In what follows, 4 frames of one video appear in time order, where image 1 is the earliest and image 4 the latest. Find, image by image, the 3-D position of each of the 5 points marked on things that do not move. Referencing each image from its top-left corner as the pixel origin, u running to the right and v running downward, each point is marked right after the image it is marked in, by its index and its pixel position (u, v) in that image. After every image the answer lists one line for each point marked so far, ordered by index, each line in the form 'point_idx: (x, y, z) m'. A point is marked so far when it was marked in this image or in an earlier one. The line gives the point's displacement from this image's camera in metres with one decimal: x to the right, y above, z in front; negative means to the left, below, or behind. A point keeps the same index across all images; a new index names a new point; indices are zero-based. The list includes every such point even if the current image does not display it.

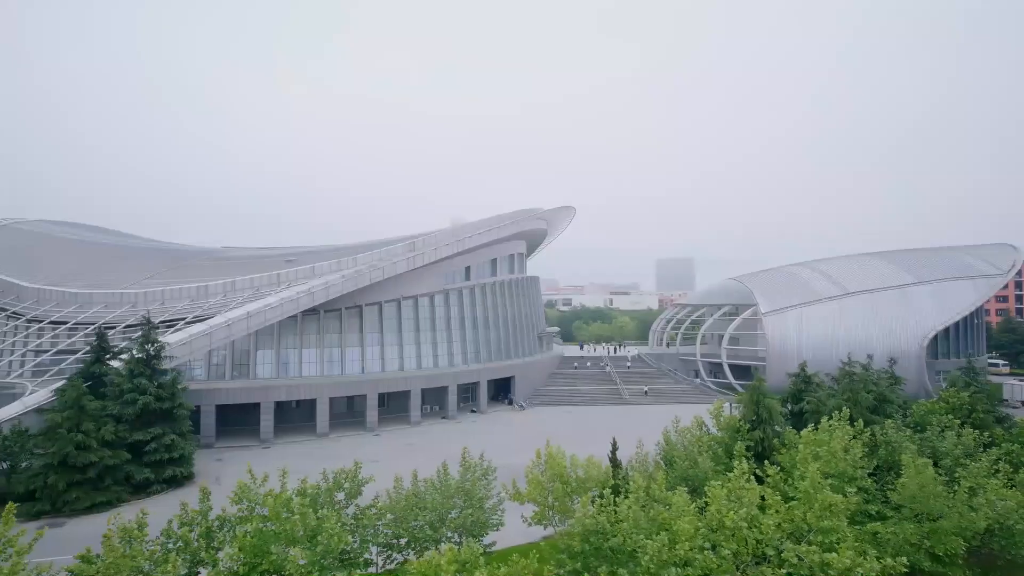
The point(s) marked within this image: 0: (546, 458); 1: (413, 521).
0: (+0.6, -2.8, +9.8) m
1: (-1.5, -3.5, +8.7) m
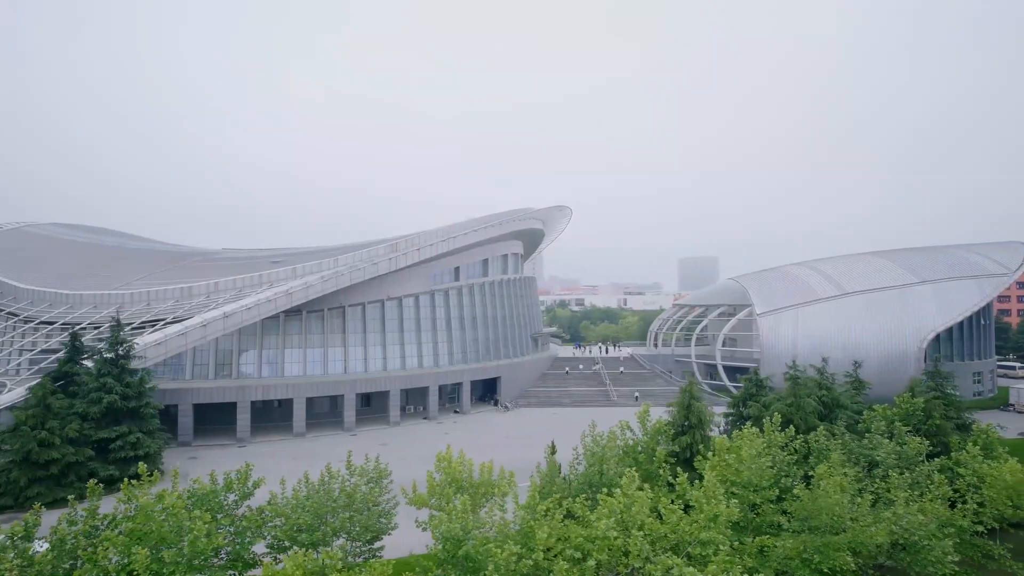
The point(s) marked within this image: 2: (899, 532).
0: (-1.1, -2.9, +9.7) m
1: (-3.2, -3.5, +8.7) m
2: (+5.6, -3.6, +8.6) m
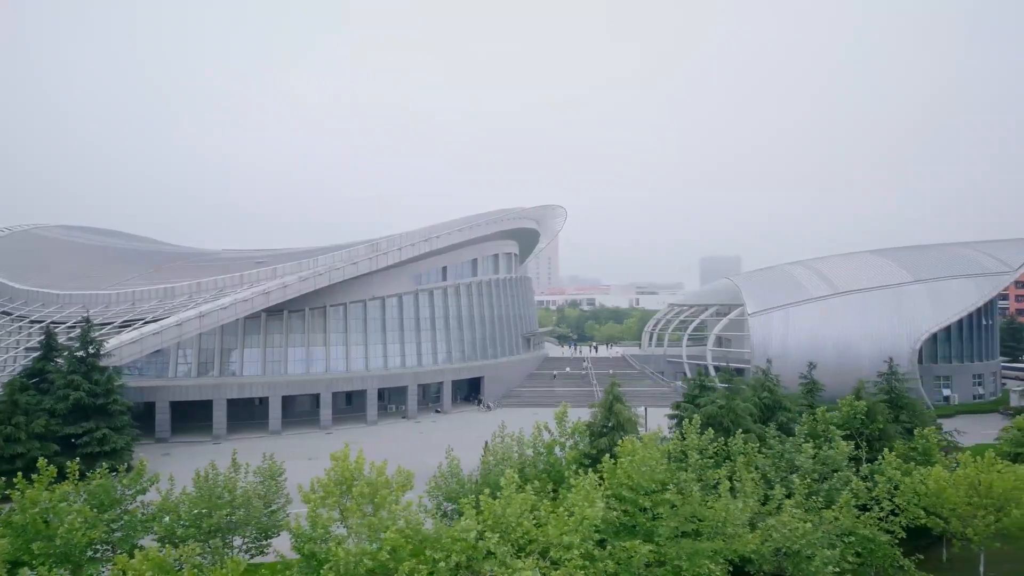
0: (-2.8, -2.9, +9.7) m
1: (-5.0, -3.5, +8.8) m
2: (+3.8, -3.5, +8.3) m
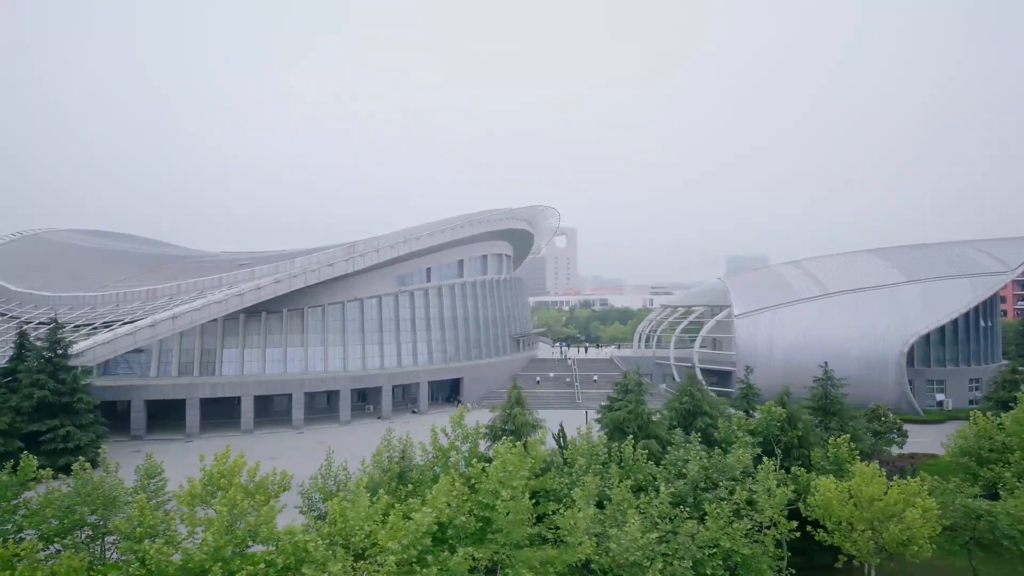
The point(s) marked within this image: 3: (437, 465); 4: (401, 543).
0: (-5.0, -2.9, +9.9) m
1: (-7.2, -3.6, +9.1) m
2: (+1.6, -3.6, +8.1) m
3: (-1.4, -3.2, +11.0) m
4: (-1.4, -3.3, +7.8) m
